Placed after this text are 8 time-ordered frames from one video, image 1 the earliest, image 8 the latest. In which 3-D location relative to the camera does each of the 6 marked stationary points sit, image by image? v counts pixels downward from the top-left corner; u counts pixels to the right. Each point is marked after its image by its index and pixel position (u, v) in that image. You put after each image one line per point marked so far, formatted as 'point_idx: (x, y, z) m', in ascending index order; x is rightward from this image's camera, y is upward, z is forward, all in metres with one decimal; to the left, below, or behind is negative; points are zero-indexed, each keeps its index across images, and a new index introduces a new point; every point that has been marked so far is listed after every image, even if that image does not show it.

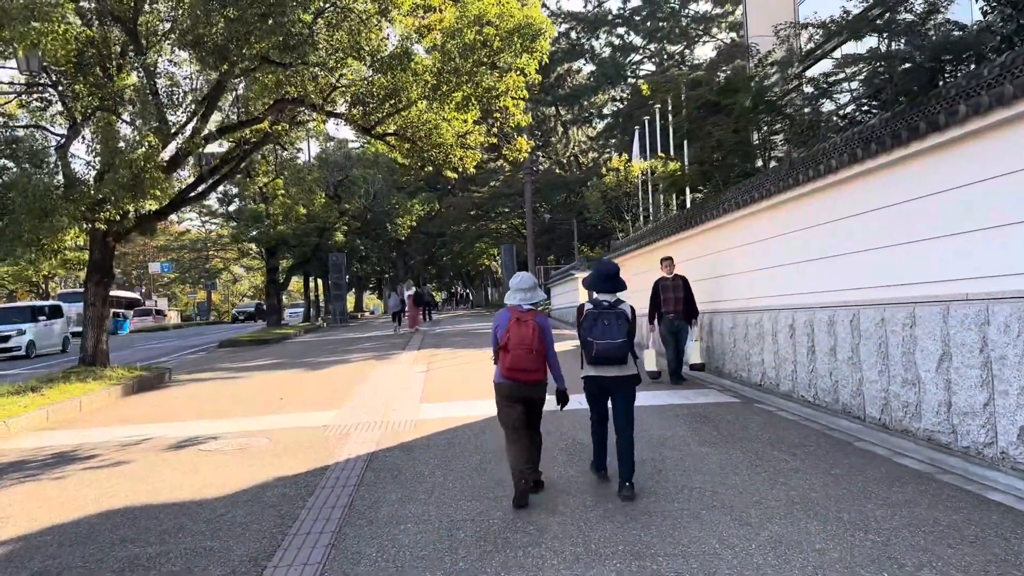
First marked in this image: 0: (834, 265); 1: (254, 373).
0: (+3.1, +0.2, +8.8) m
1: (-4.8, -1.6, +16.7) m
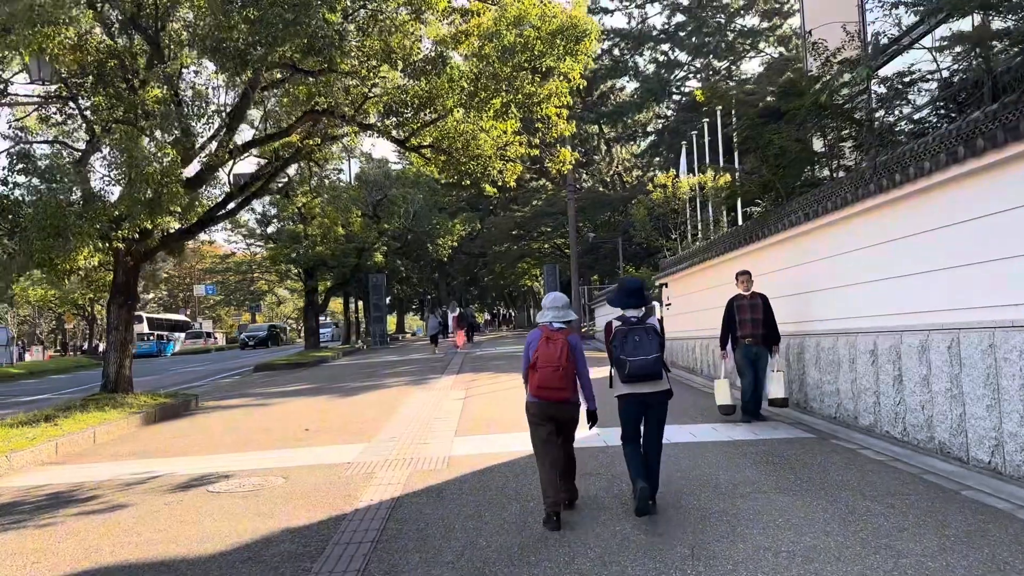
0: (+3.5, 0.0, +7.6) m
1: (-4.0, -2.0, +15.9) m
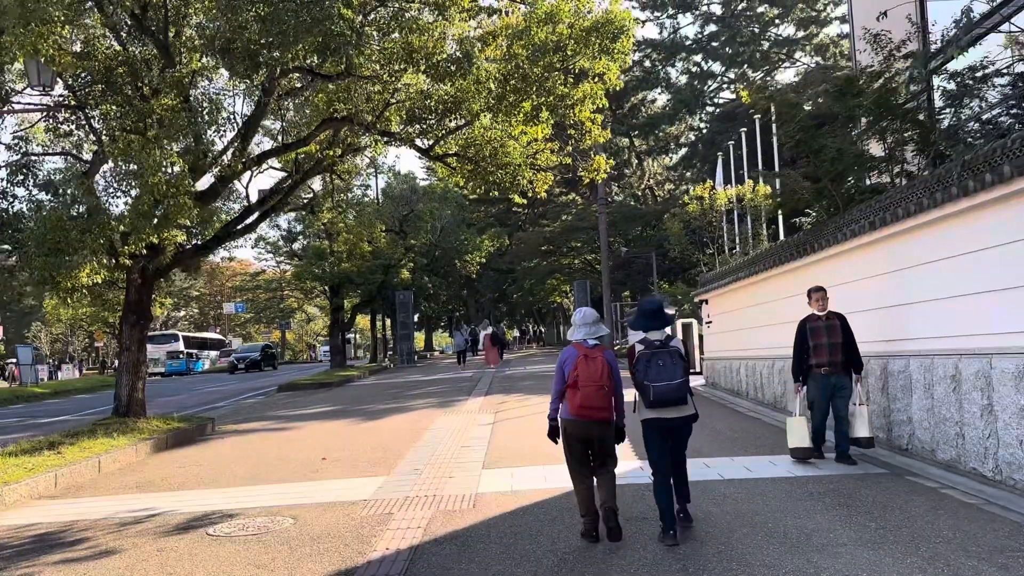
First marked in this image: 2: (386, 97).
0: (+3.8, -0.1, +6.7) m
1: (-3.5, -2.3, +15.2) m
2: (-1.8, +2.7, +12.5) m
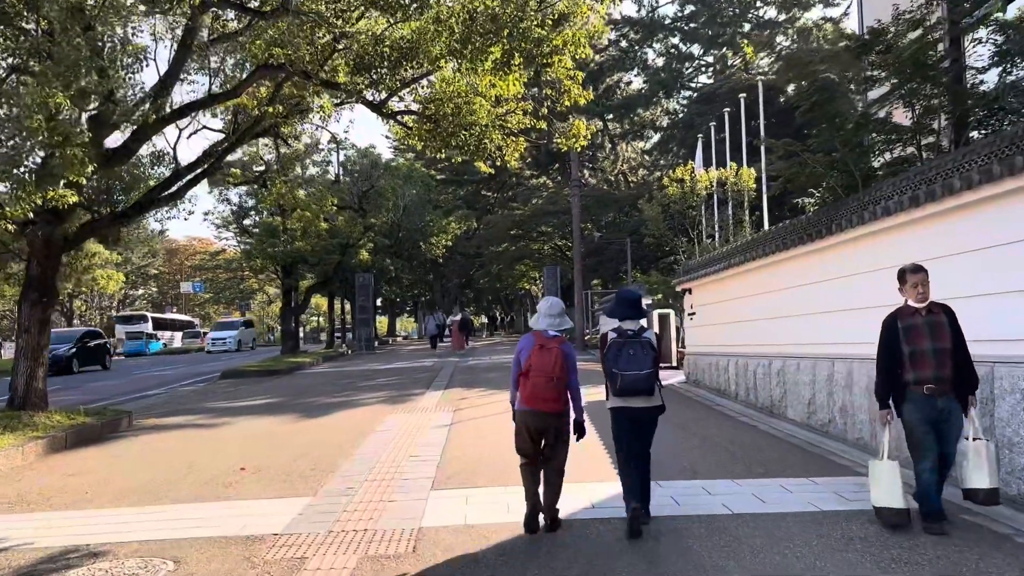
0: (+3.5, 0.0, +5.1) m
1: (-4.1, -1.9, +13.4) m
2: (-2.1, +2.9, +10.7) m
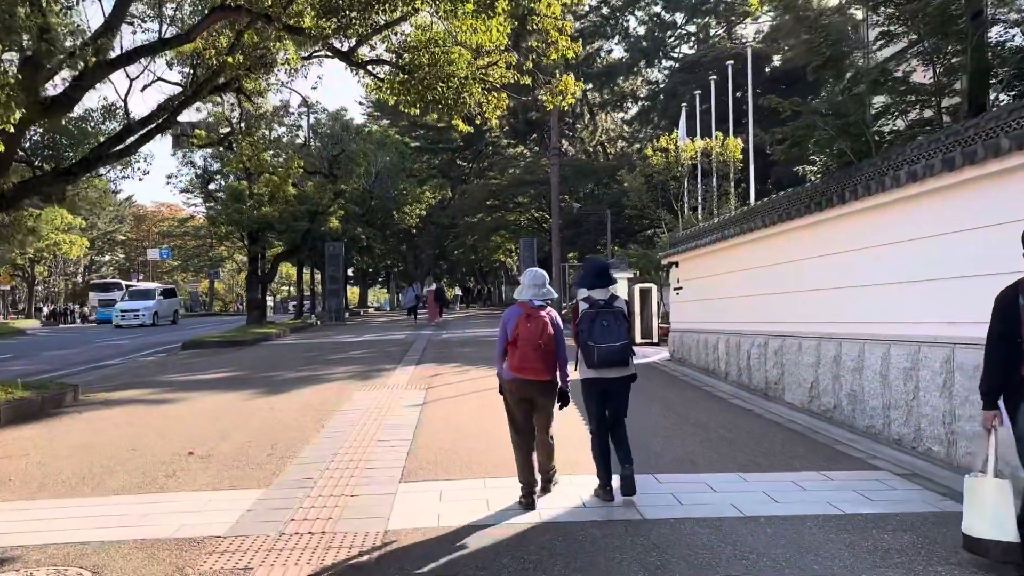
0: (+3.5, +0.1, +4.4) m
1: (-4.4, -1.5, +12.5) m
2: (-2.3, +3.3, +9.7) m
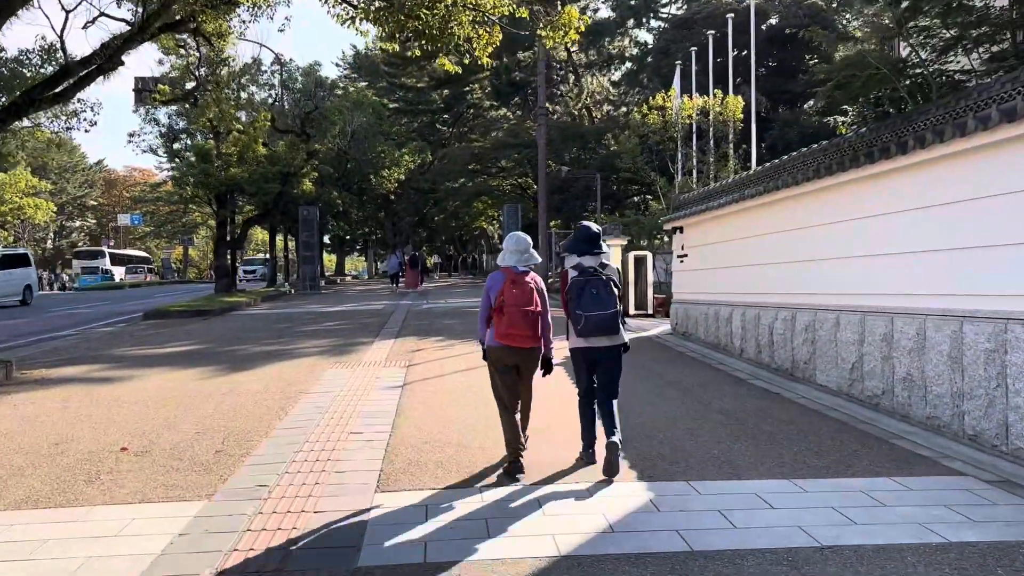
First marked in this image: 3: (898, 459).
0: (+3.5, +0.2, +3.1) m
1: (-4.5, -1.0, +11.1) m
2: (-2.4, +3.6, +8.2) m
3: (+2.5, -1.1, +5.8) m
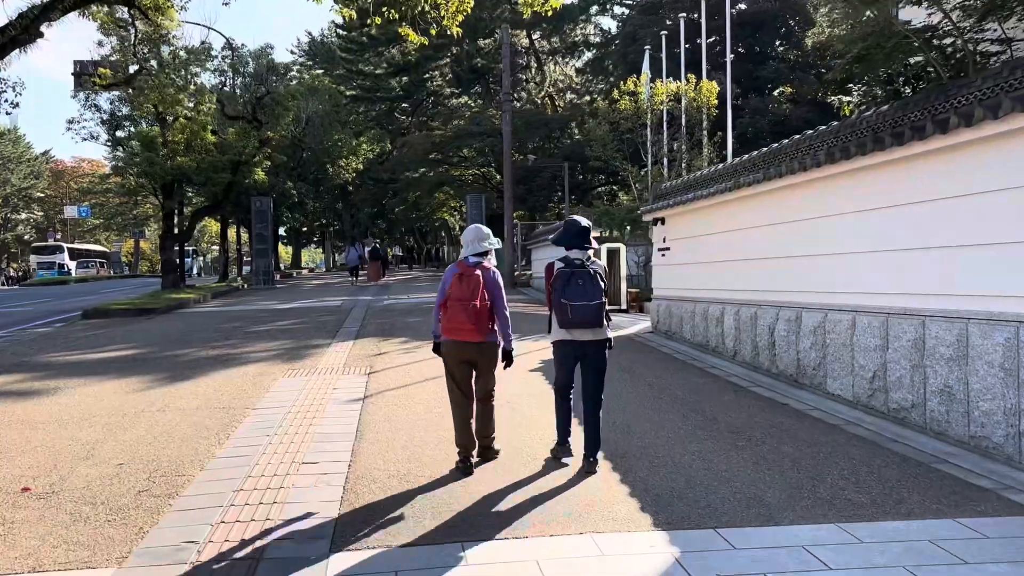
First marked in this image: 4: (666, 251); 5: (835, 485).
0: (+3.6, +0.2, +2.3) m
1: (-4.8, -1.0, +9.9) m
2: (-2.6, +3.6, +7.1) m
3: (+2.4, -1.1, +5.0) m
4: (+2.2, +0.5, +12.6) m
5: (+1.8, -1.1, +5.1) m
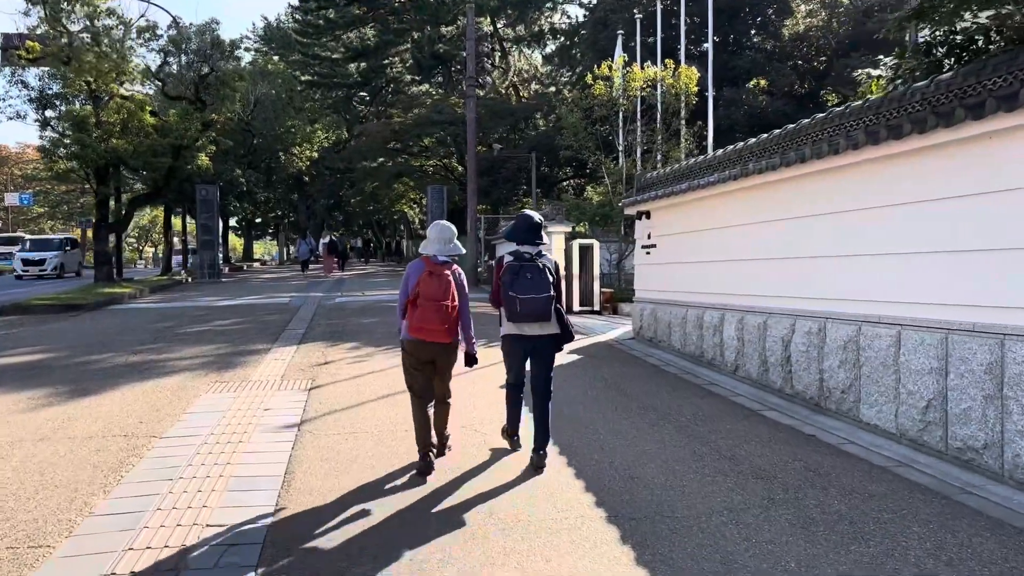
0: (+3.6, +0.1, +1.0) m
1: (-5.2, -1.0, +8.3) m
2: (-2.7, +3.6, +5.5) m
3: (+2.3, -1.2, +3.7) m
4: (+1.7, +0.5, +11.3) m
5: (+1.7, -1.2, +3.8) m
